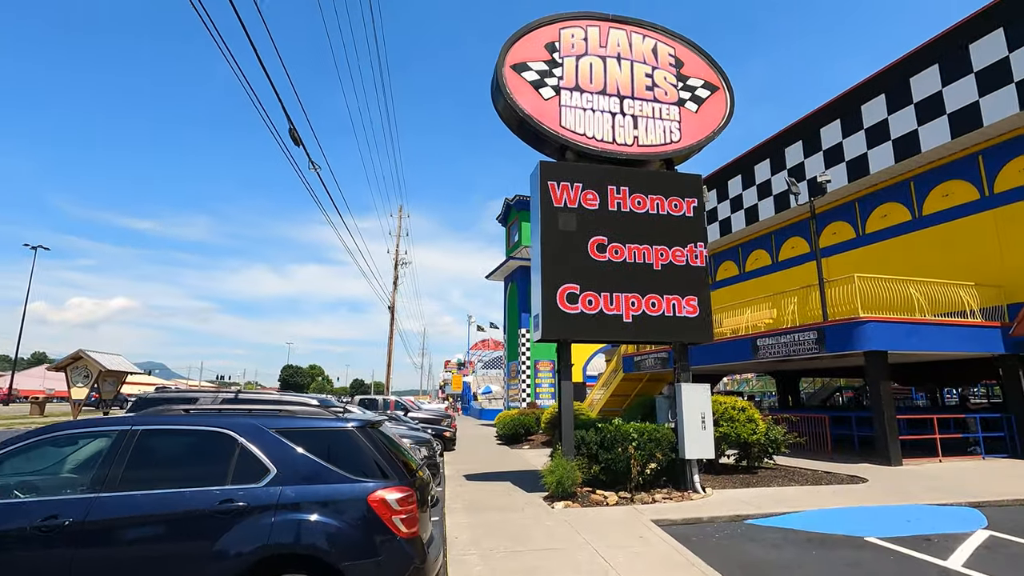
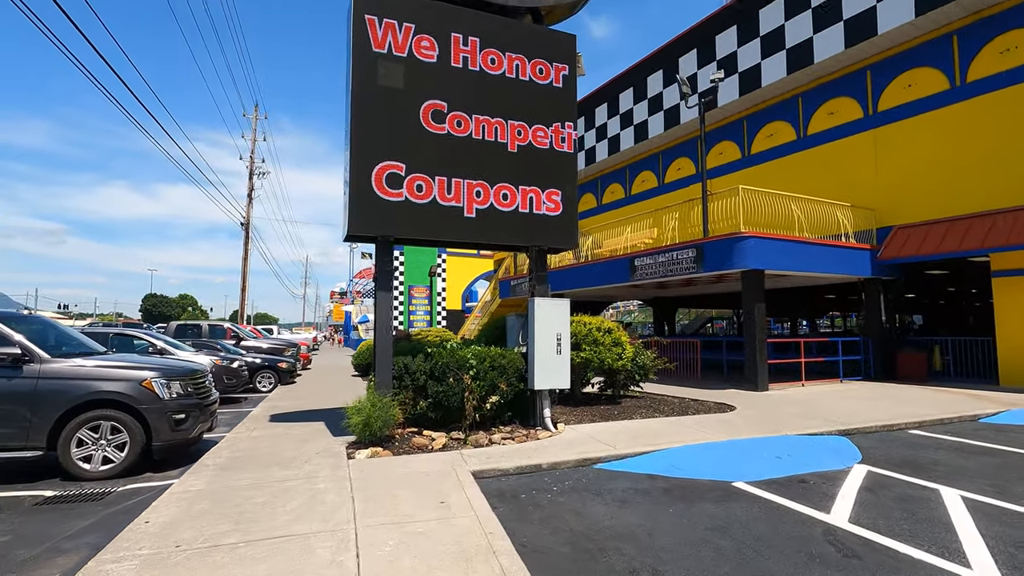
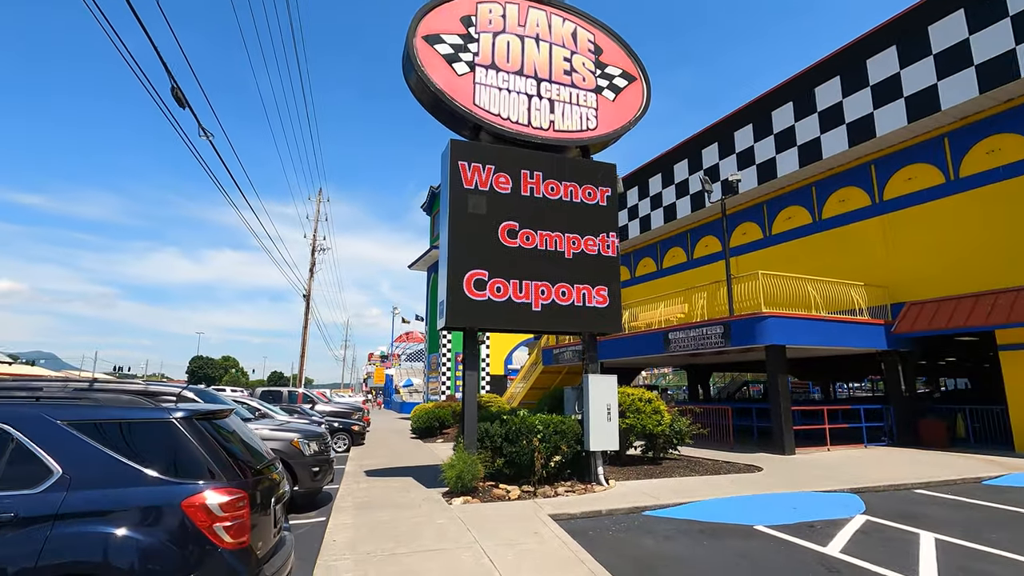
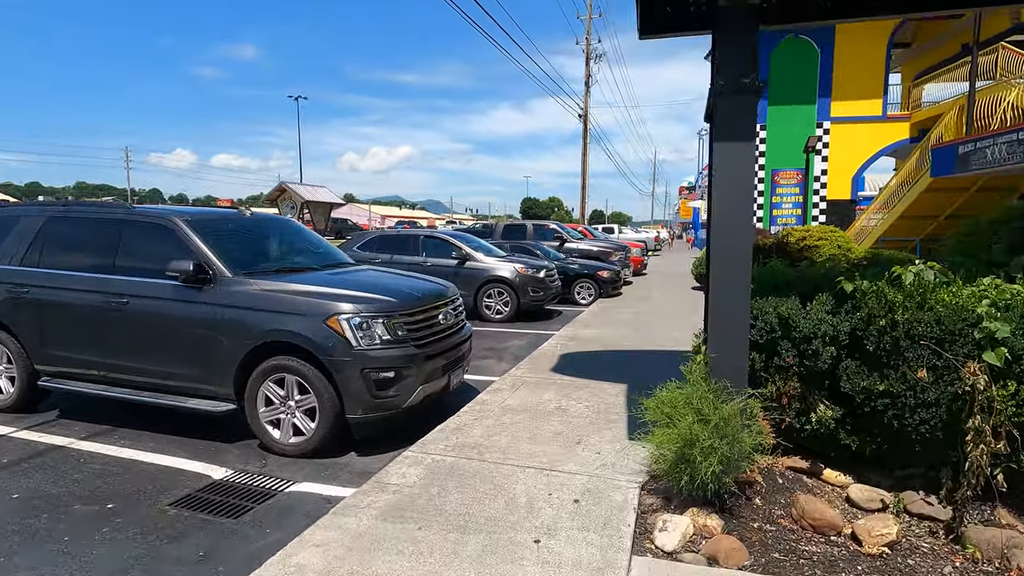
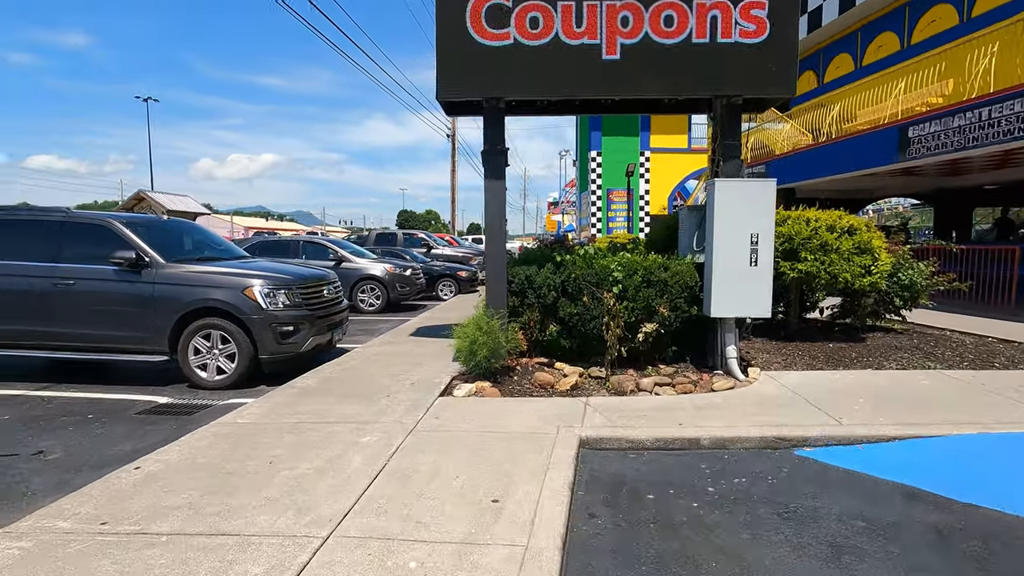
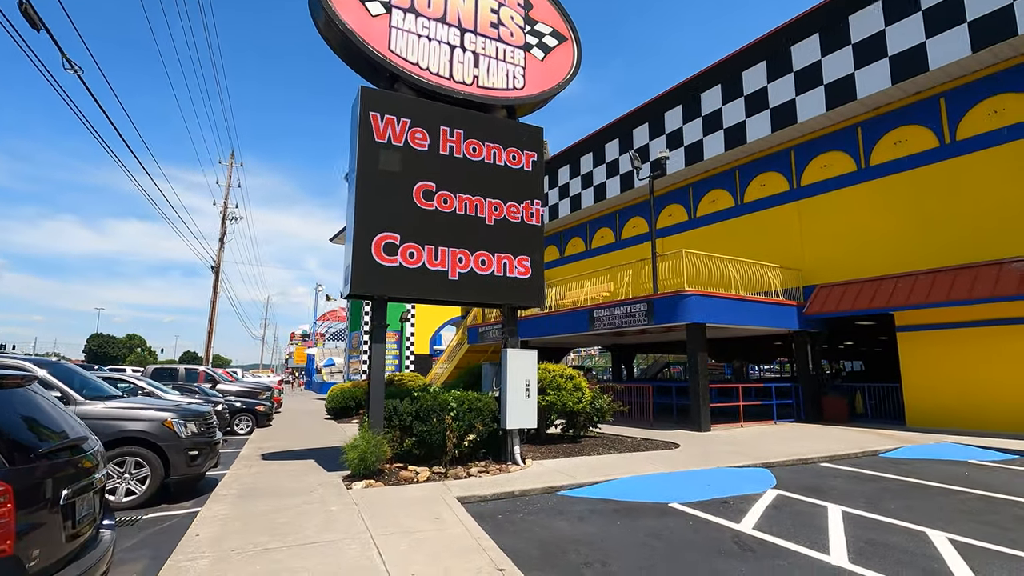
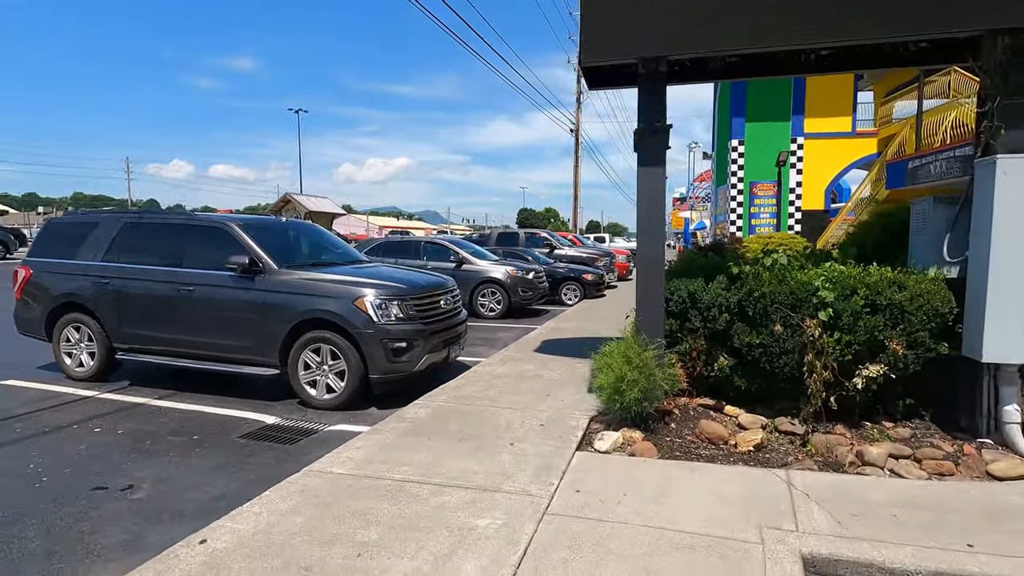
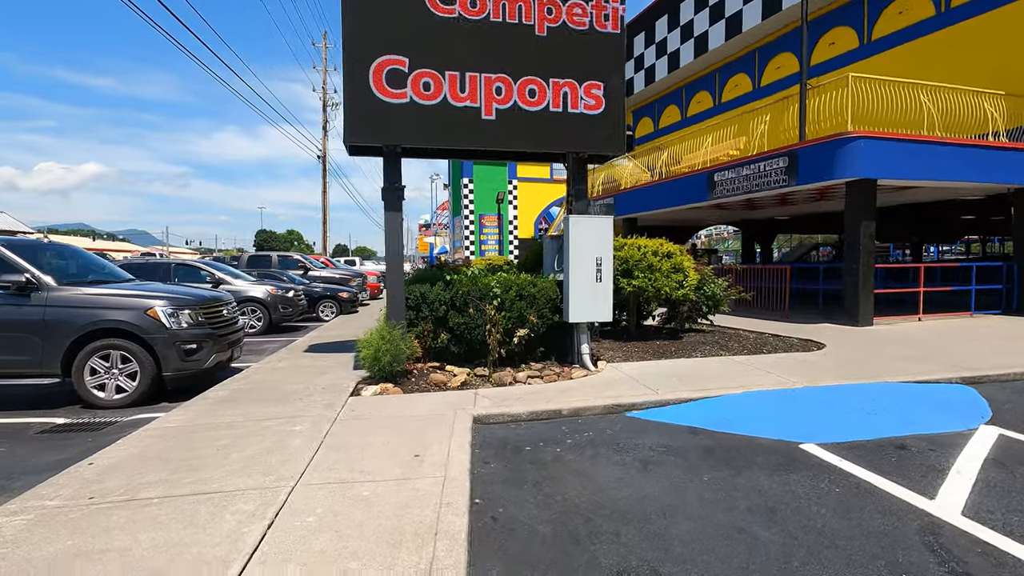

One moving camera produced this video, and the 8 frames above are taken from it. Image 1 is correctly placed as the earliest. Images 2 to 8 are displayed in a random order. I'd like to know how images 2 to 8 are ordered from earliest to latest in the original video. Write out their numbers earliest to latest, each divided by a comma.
3, 6, 2, 8, 5, 7, 4
